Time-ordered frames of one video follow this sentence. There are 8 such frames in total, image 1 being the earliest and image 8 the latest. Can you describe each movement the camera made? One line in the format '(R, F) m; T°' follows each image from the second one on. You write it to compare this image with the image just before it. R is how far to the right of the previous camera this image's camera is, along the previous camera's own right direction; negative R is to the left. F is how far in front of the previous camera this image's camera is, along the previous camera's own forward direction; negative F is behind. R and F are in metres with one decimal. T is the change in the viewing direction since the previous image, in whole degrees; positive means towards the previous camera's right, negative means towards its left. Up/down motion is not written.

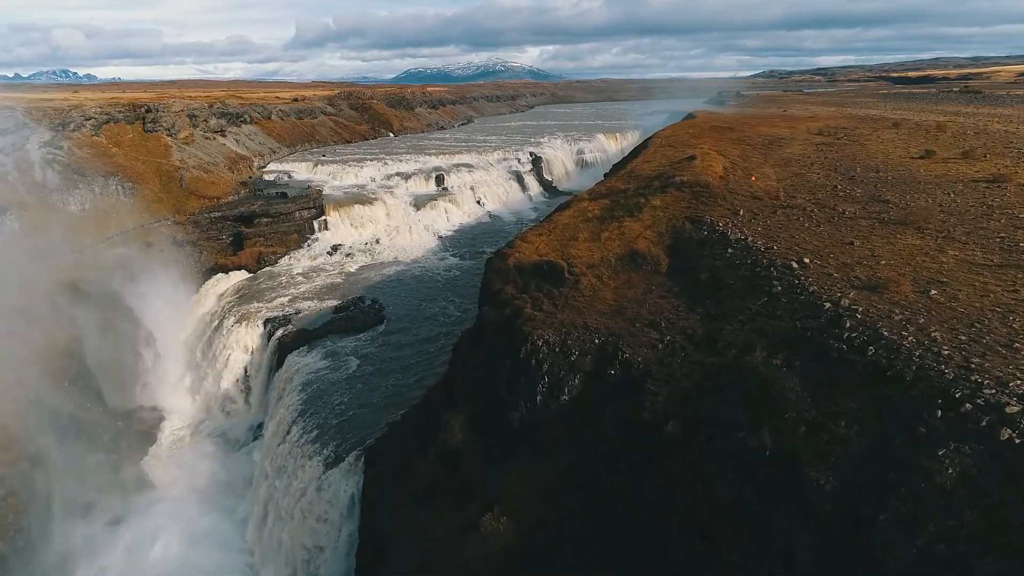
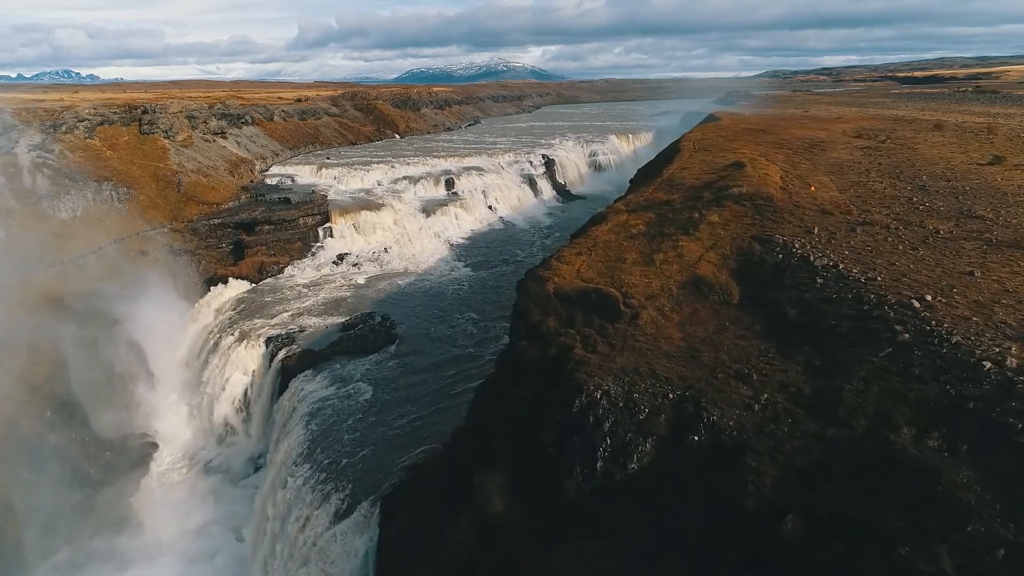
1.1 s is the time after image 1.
(-0.7, +2.2) m; 0°
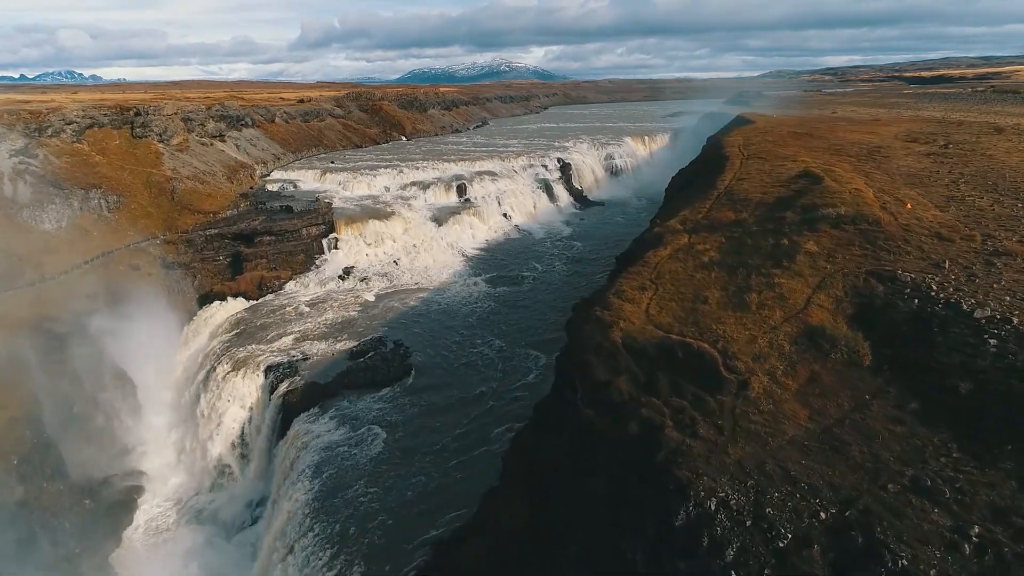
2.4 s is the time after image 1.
(-0.9, +2.7) m; 0°
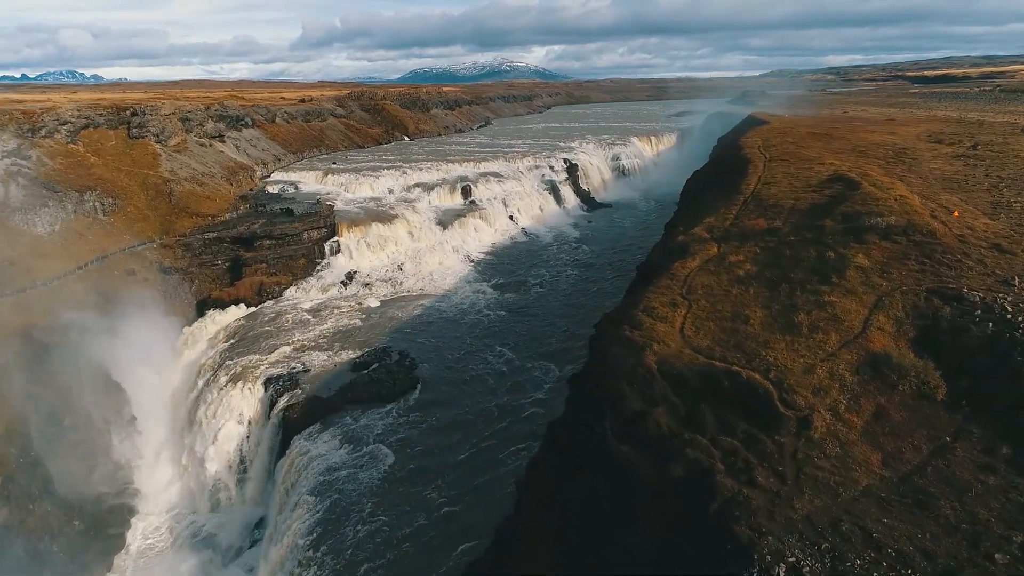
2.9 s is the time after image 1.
(-0.3, +1.1) m; 0°
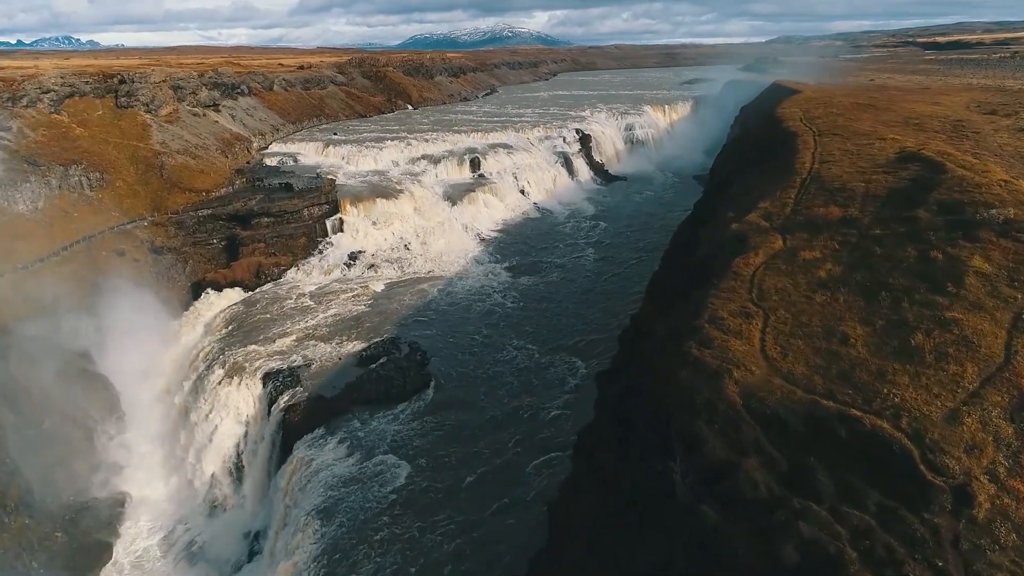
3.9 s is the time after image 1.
(-0.6, +2.0) m; 0°
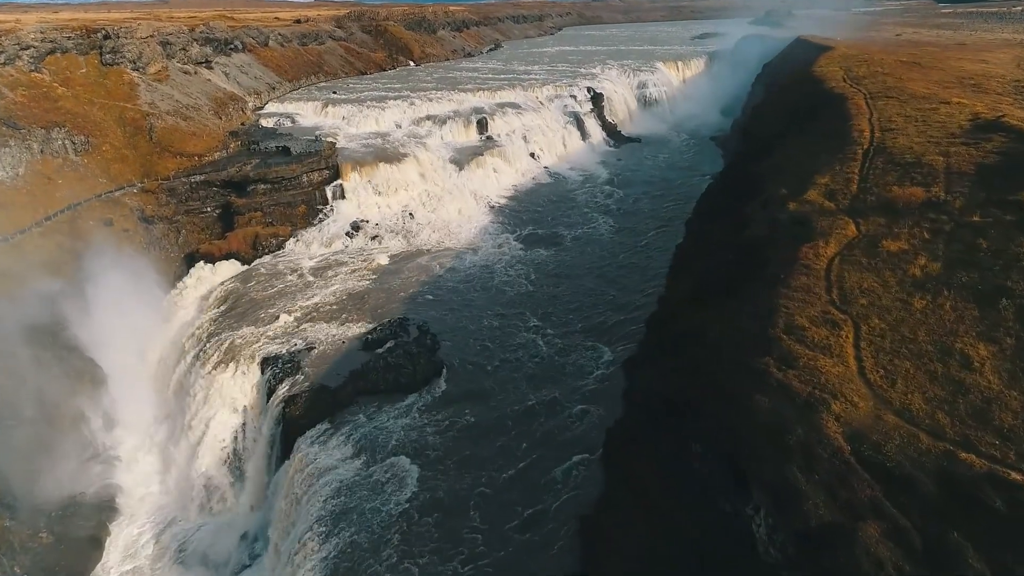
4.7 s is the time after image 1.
(-0.4, +1.7) m; 0°
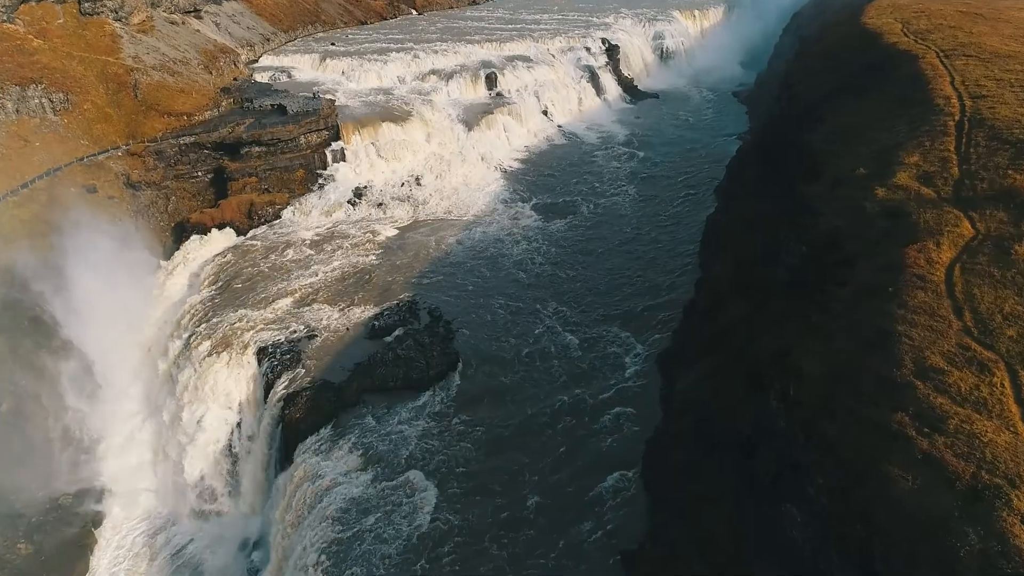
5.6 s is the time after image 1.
(-0.5, +1.9) m; 0°
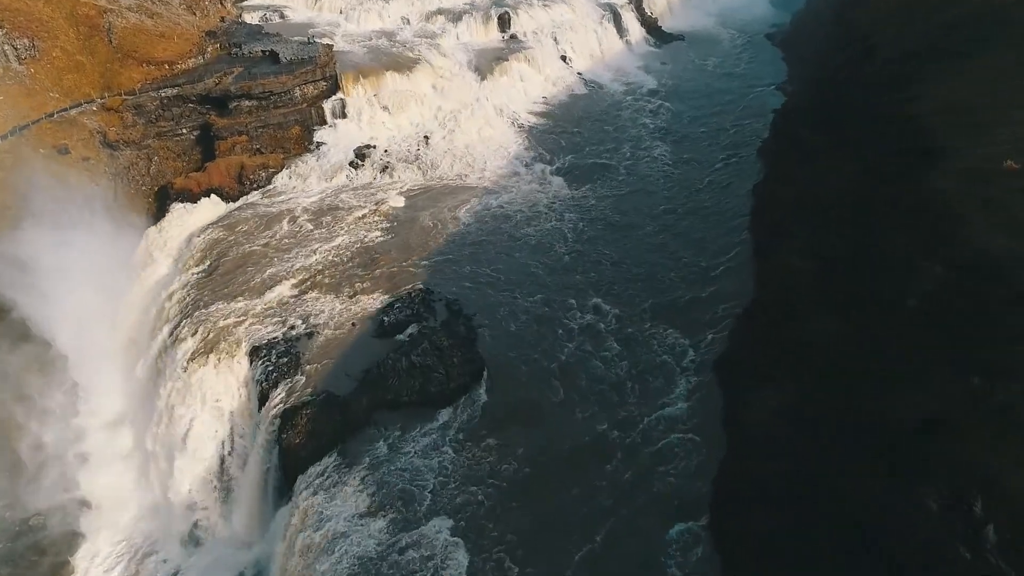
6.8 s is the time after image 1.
(-0.6, +2.4) m; 0°
